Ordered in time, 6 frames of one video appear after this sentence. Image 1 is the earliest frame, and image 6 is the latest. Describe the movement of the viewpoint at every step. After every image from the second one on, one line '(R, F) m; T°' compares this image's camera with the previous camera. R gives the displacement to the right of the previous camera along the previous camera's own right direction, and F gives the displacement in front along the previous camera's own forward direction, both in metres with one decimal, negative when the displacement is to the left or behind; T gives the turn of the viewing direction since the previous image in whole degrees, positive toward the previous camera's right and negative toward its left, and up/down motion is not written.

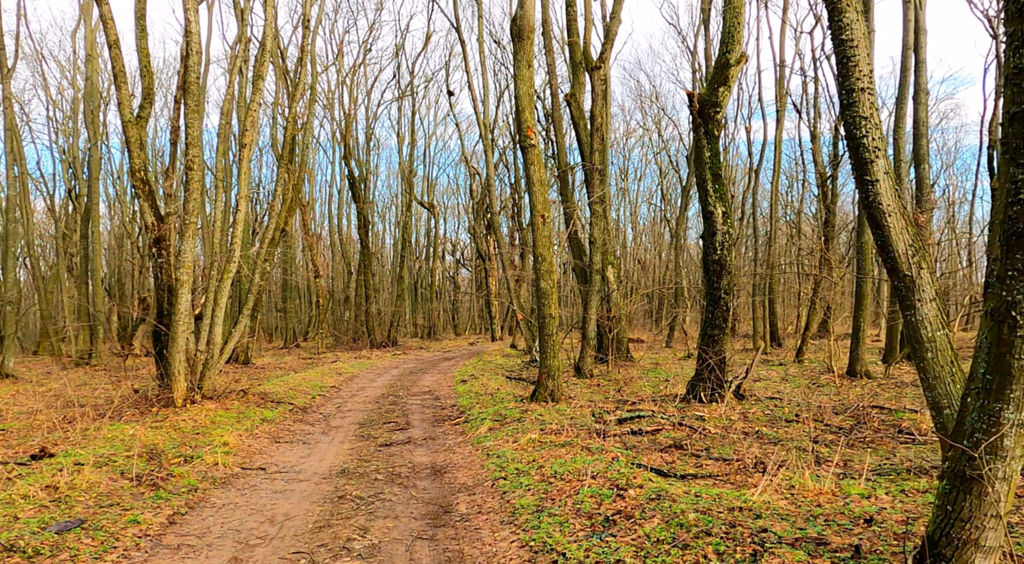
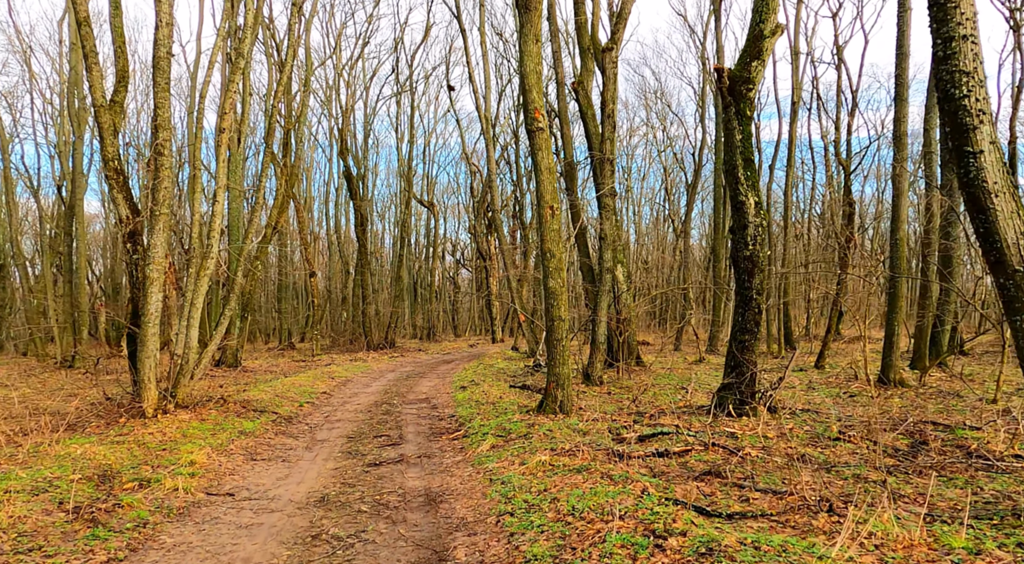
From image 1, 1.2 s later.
(-0.1, +1.2) m; 0°
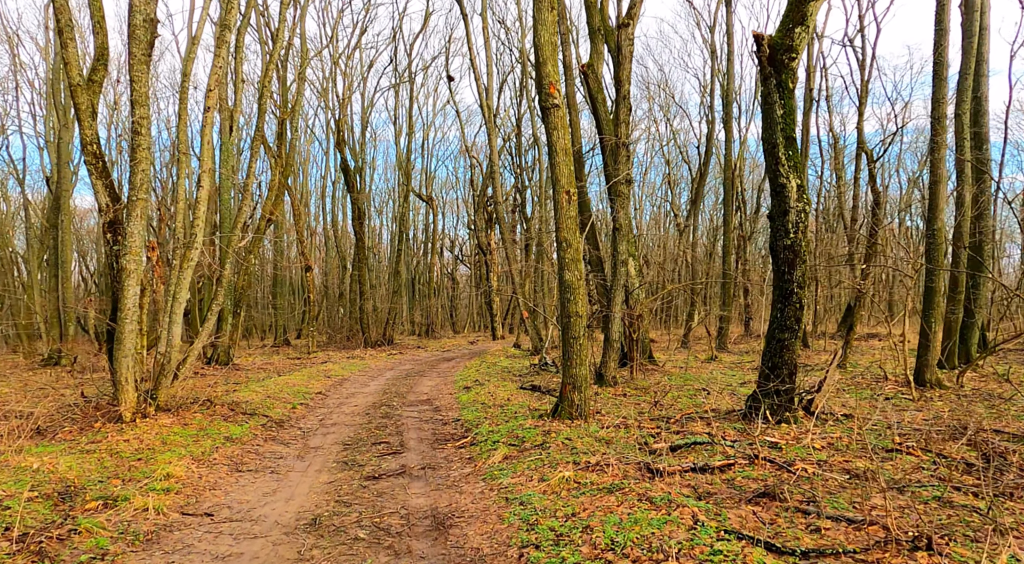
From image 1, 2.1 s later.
(-0.2, +0.9) m; 0°
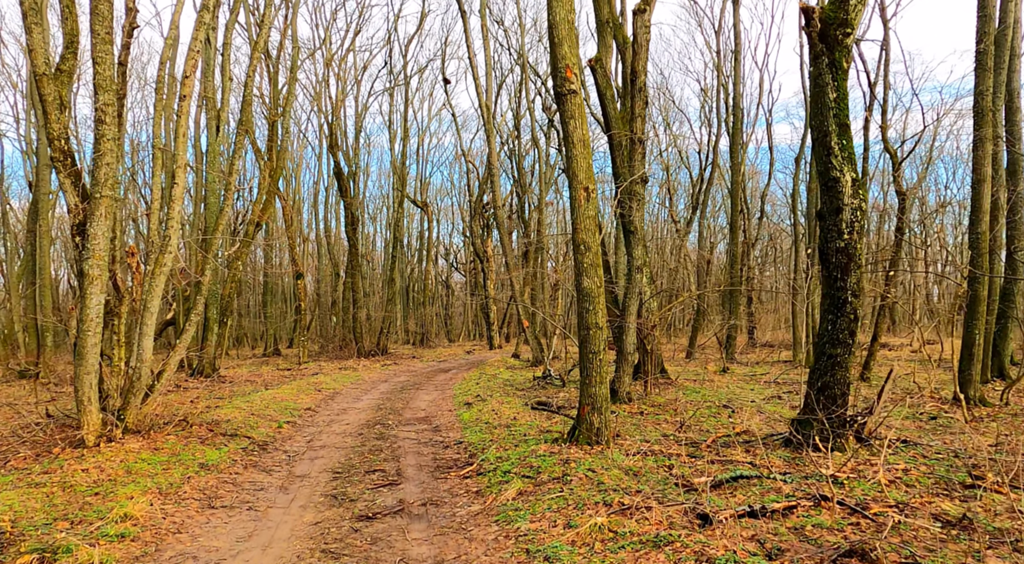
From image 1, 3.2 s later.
(-0.2, +1.1) m; 0°
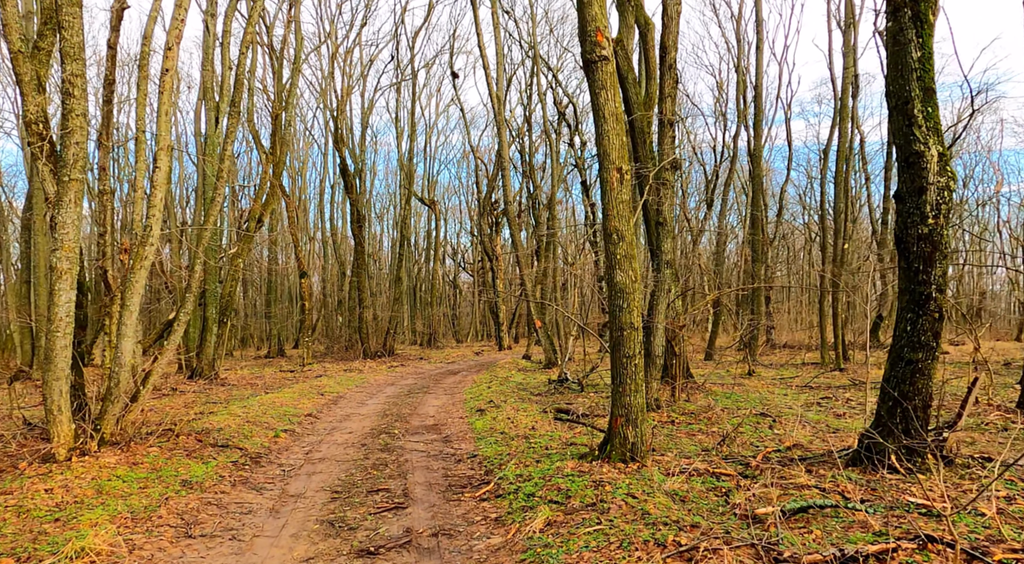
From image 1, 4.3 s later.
(-0.2, +1.0) m; -1°
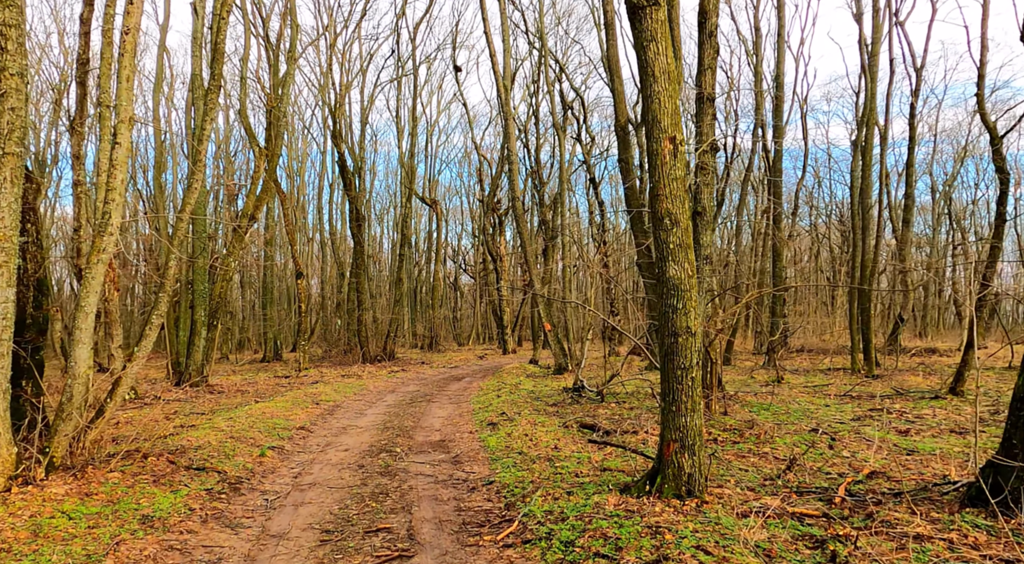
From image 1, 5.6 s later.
(-0.2, +1.4) m; 0°
